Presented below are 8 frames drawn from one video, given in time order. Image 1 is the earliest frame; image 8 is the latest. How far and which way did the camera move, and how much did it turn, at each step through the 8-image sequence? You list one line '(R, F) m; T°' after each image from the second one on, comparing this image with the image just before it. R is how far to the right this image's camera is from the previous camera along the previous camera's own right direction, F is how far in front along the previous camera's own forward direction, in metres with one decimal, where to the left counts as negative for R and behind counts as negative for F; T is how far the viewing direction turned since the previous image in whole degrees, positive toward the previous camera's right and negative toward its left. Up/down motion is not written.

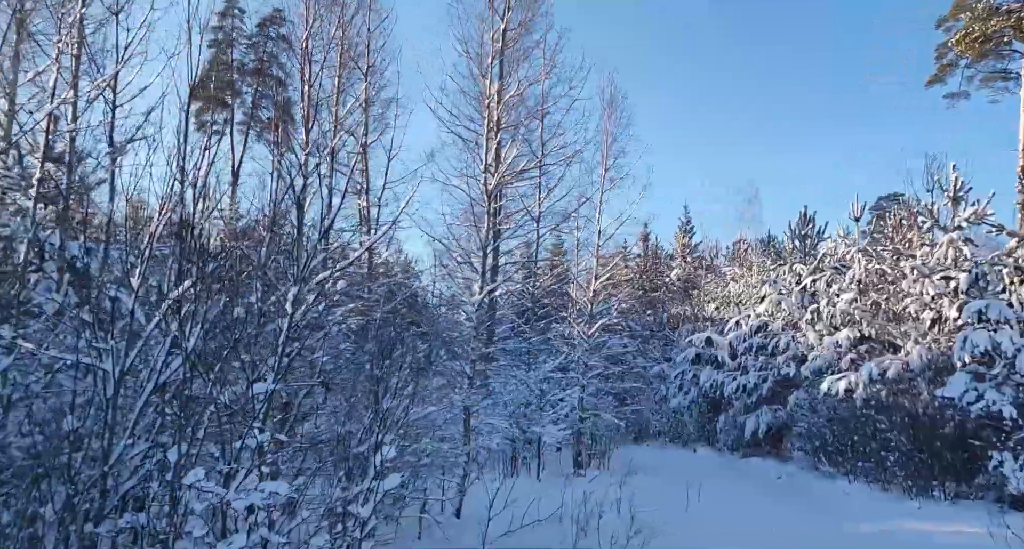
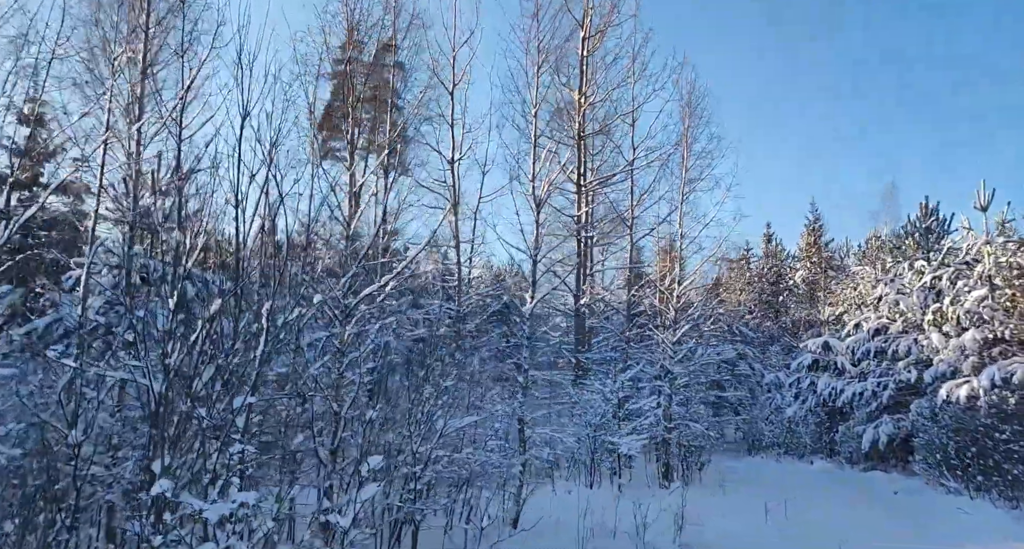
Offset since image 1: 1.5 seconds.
(+0.7, +0.2) m; -10°
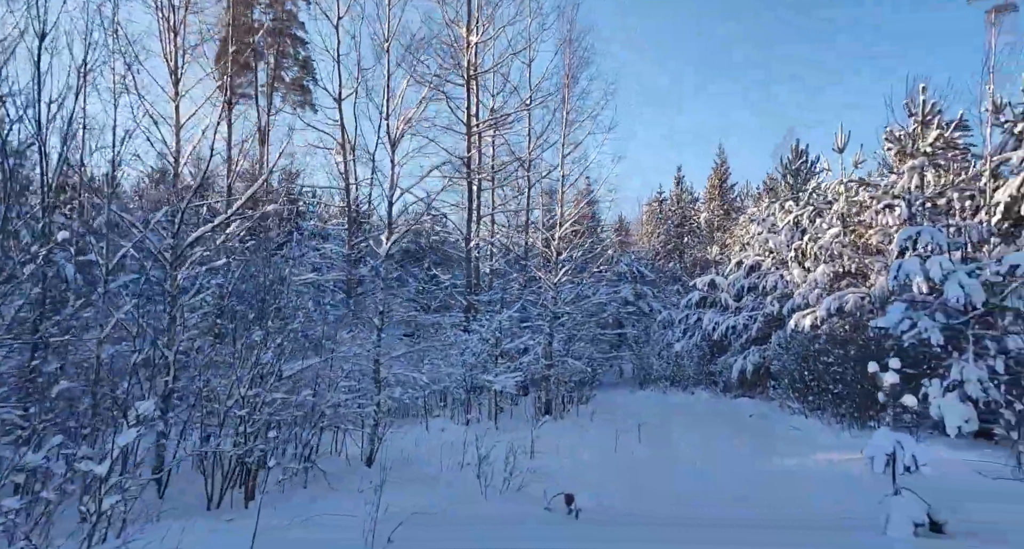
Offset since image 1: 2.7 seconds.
(+0.8, 0.0) m; +7°
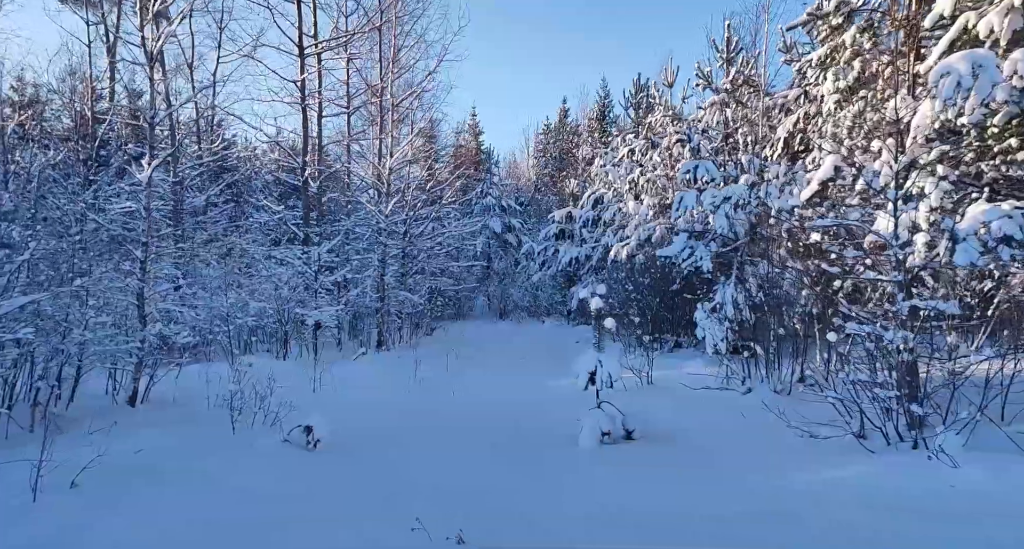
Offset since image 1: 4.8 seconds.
(+1.2, 0.0) m; +10°
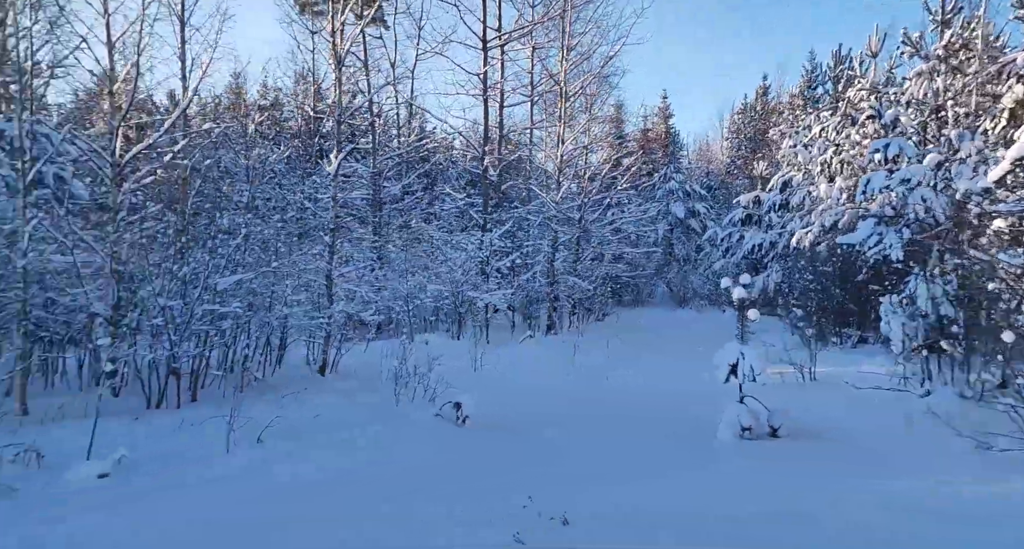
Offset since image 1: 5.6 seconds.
(+0.3, 0.0) m; -16°
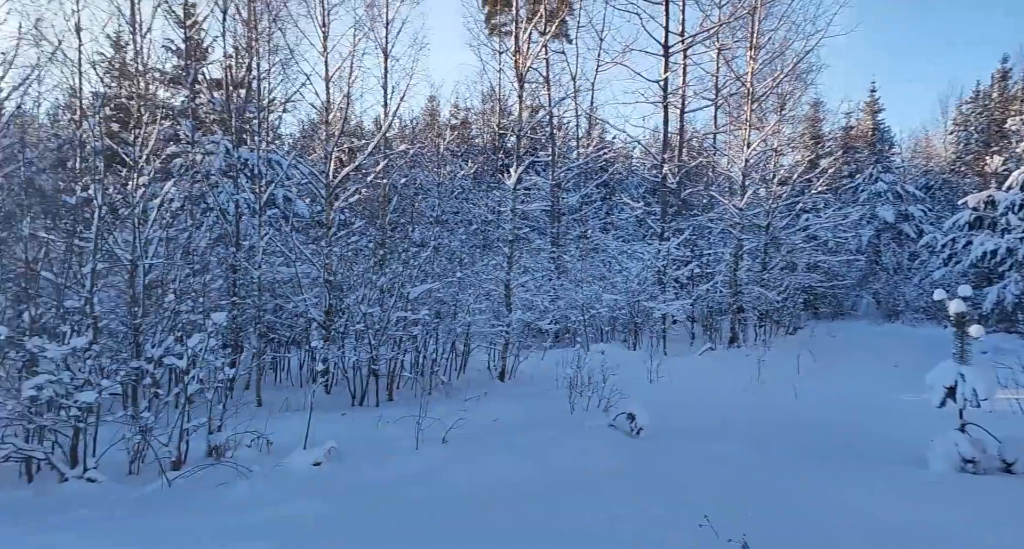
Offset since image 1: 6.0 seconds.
(+0.1, -0.1) m; -16°
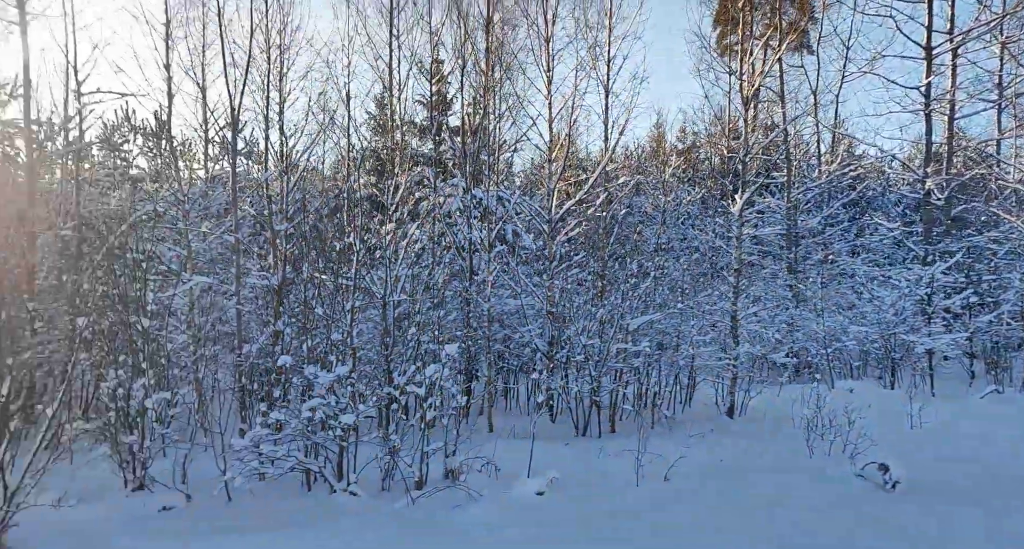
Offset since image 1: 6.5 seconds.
(+0.1, 0.0) m; -20°
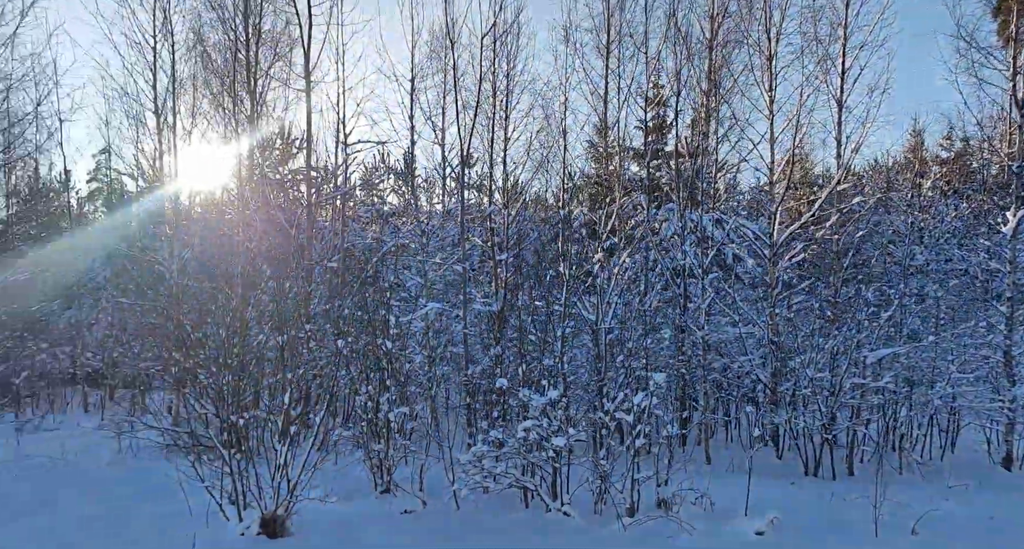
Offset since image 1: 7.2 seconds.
(+0.1, -0.1) m; -19°
